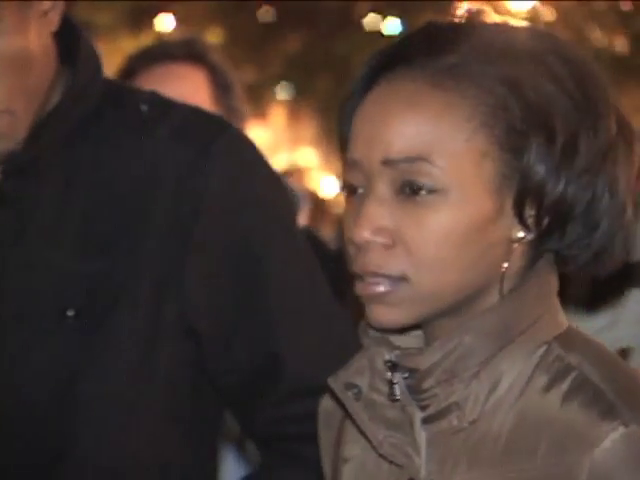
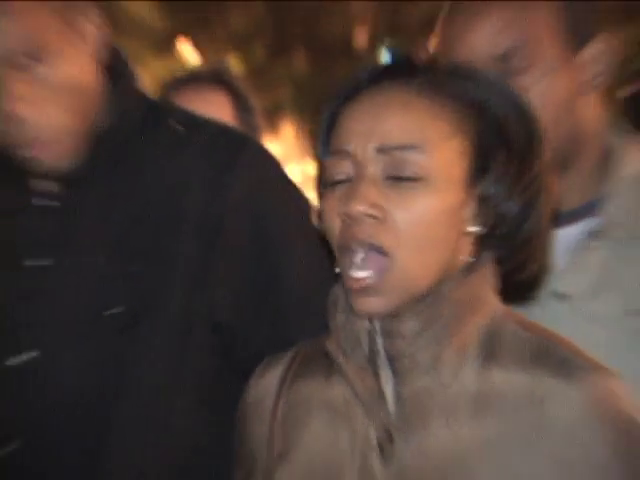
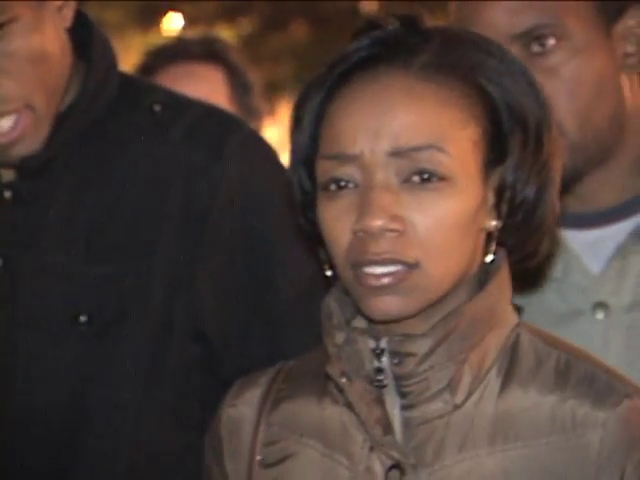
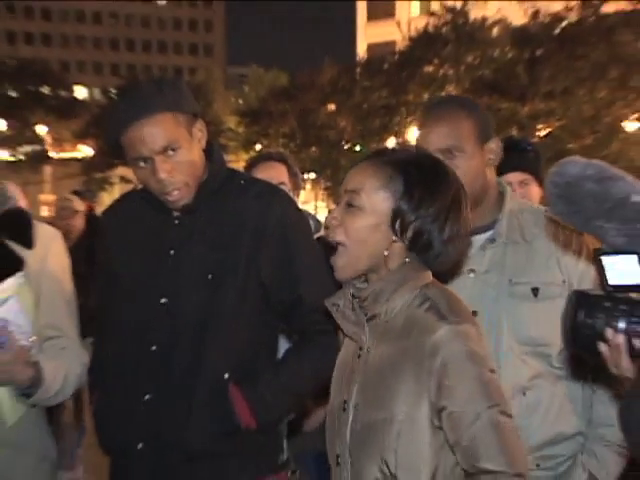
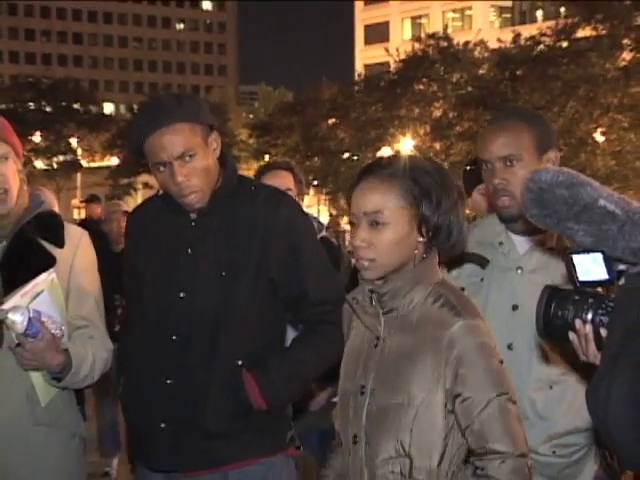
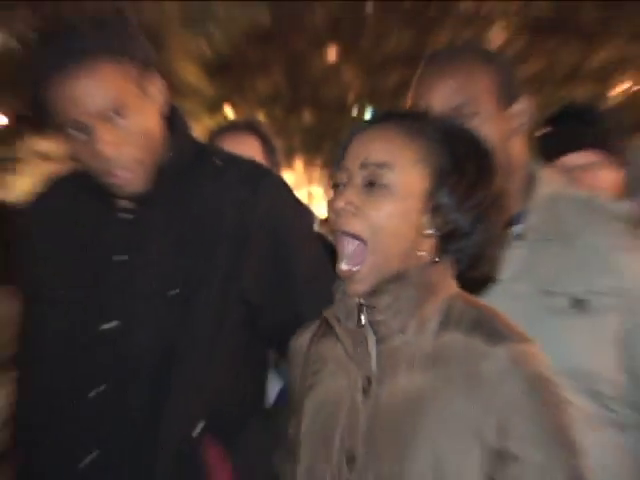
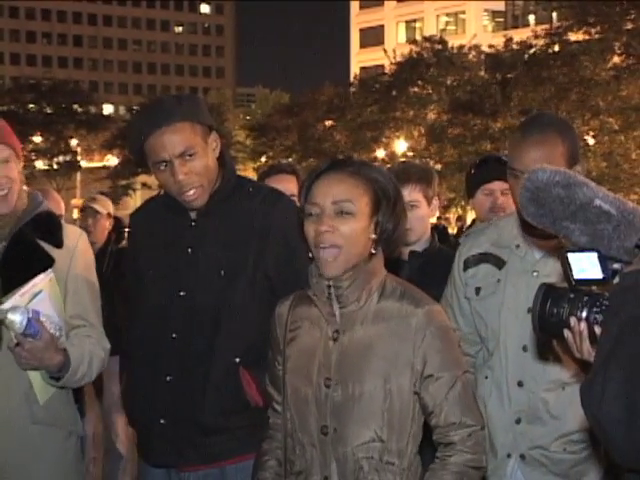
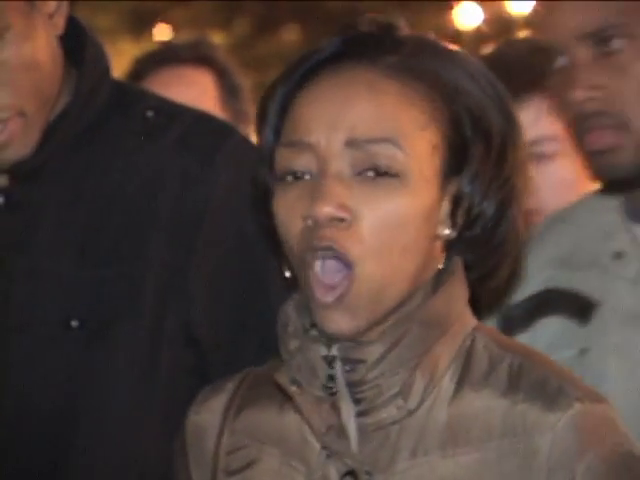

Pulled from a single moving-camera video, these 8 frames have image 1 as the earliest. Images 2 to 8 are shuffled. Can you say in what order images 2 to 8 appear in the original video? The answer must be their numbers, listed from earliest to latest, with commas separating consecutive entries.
8, 3, 2, 6, 4, 5, 7
